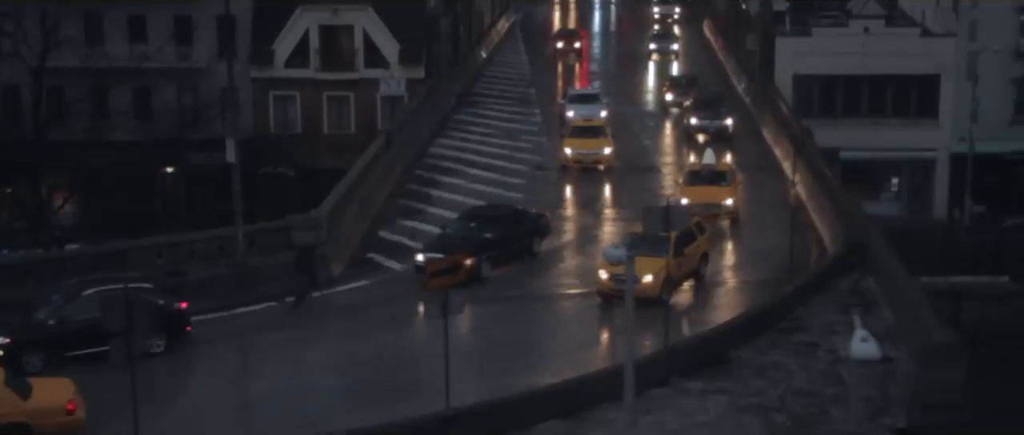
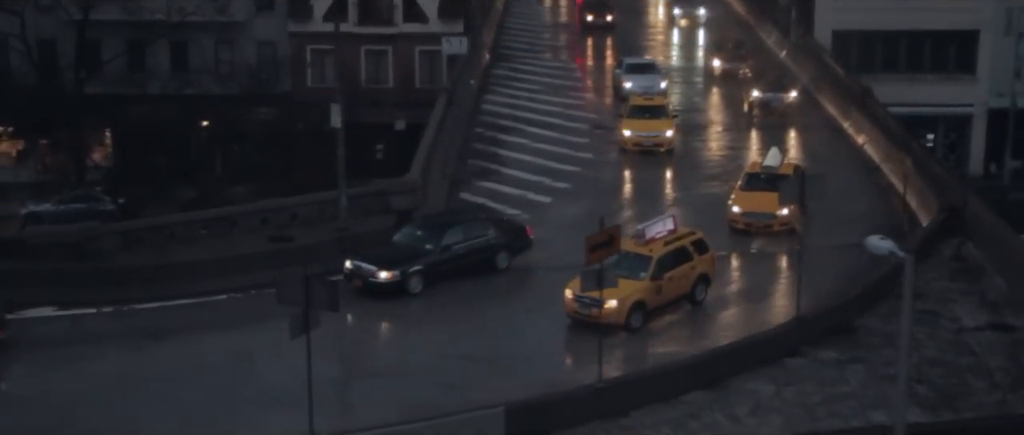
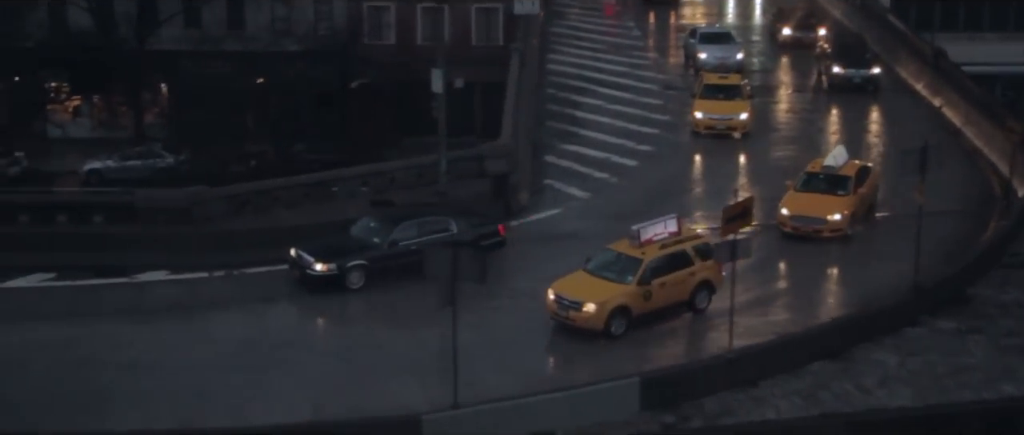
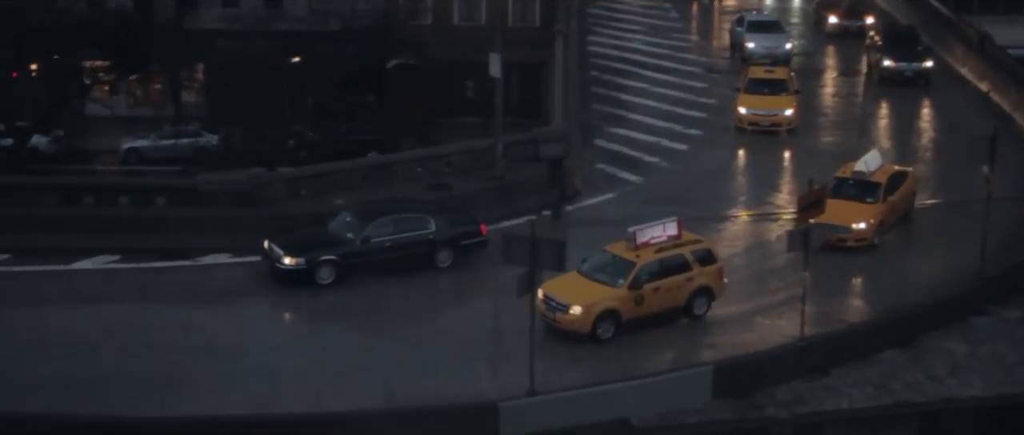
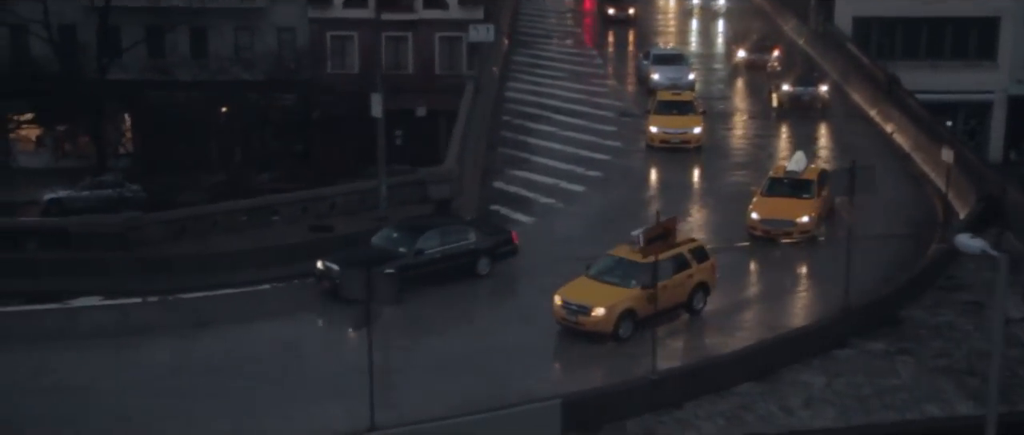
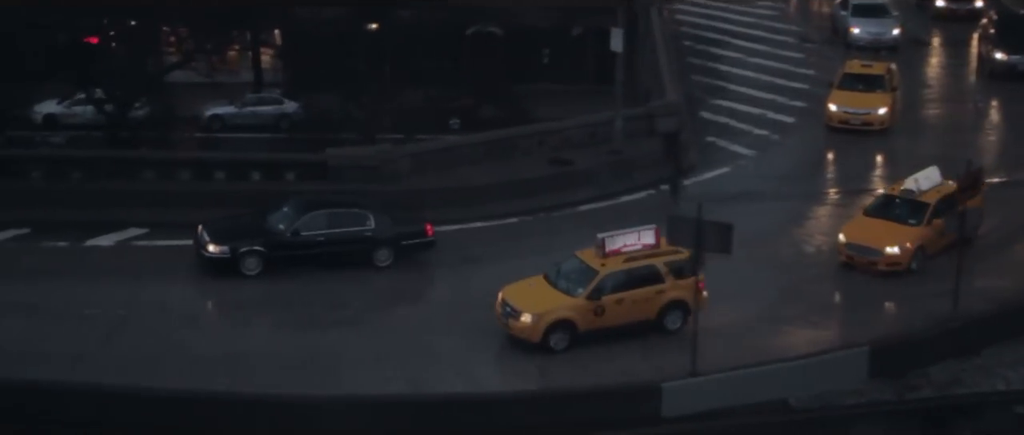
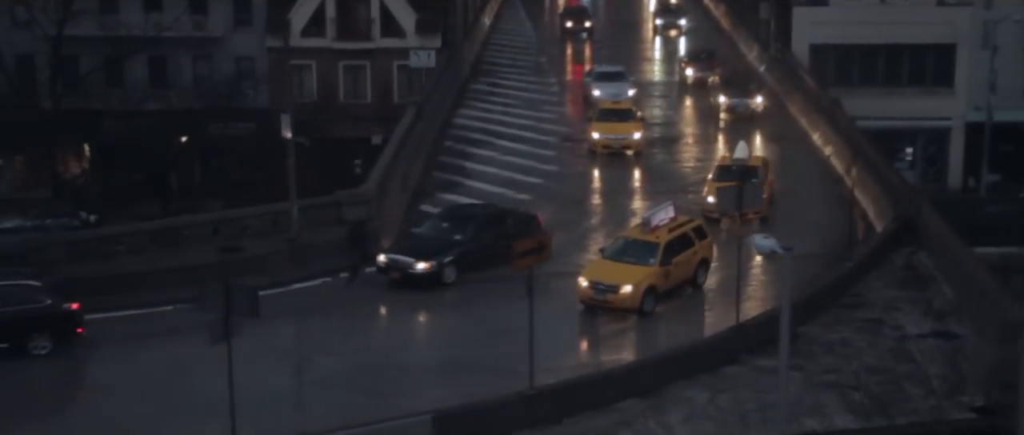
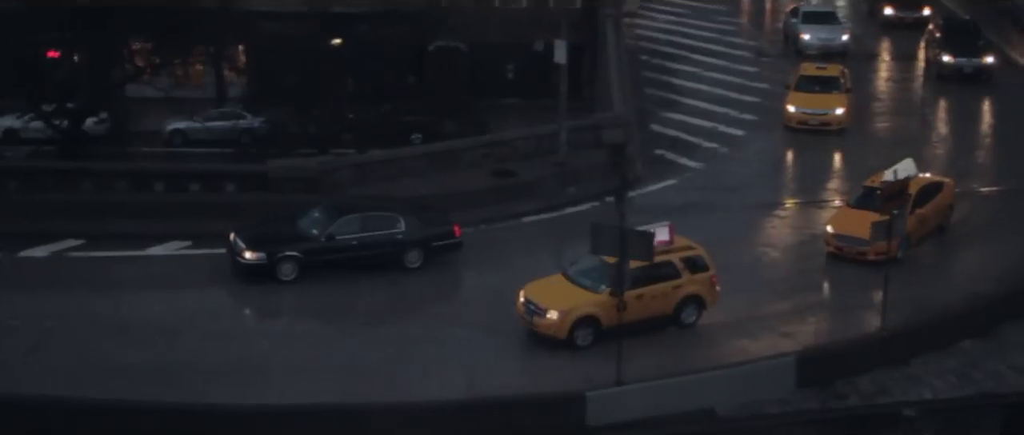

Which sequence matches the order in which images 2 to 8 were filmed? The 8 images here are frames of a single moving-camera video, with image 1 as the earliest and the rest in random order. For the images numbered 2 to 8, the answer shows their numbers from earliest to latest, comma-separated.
7, 2, 5, 3, 4, 8, 6
